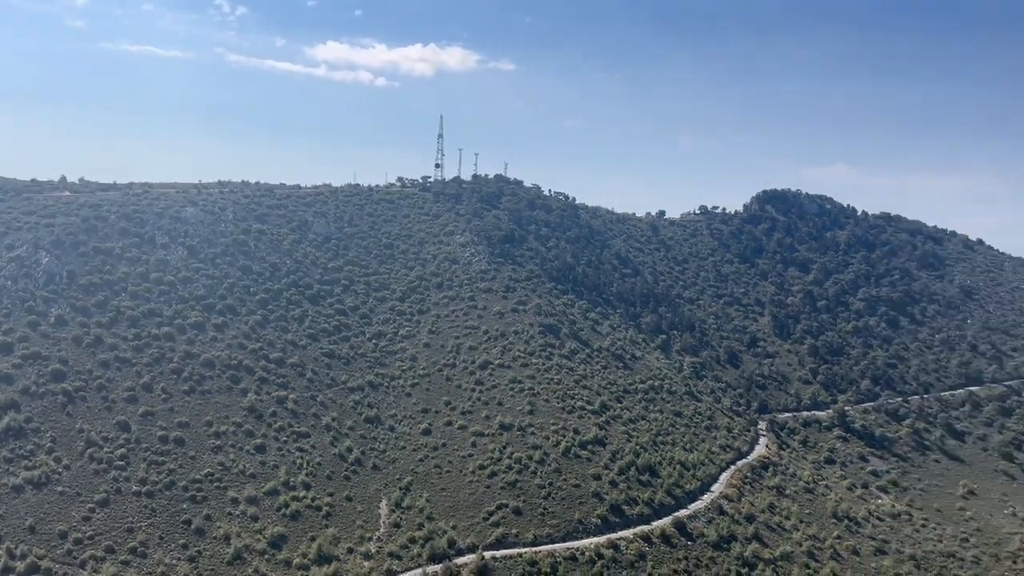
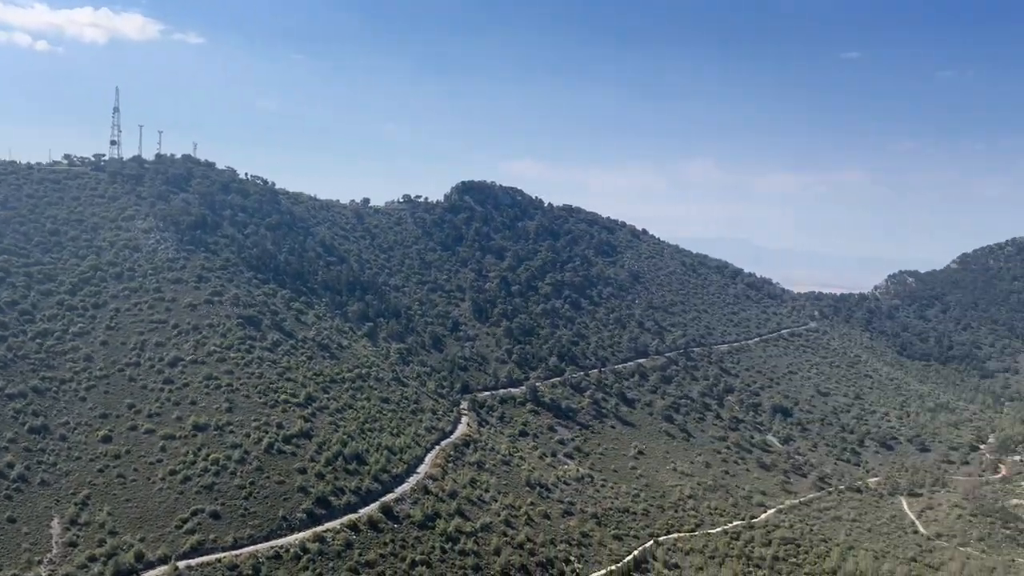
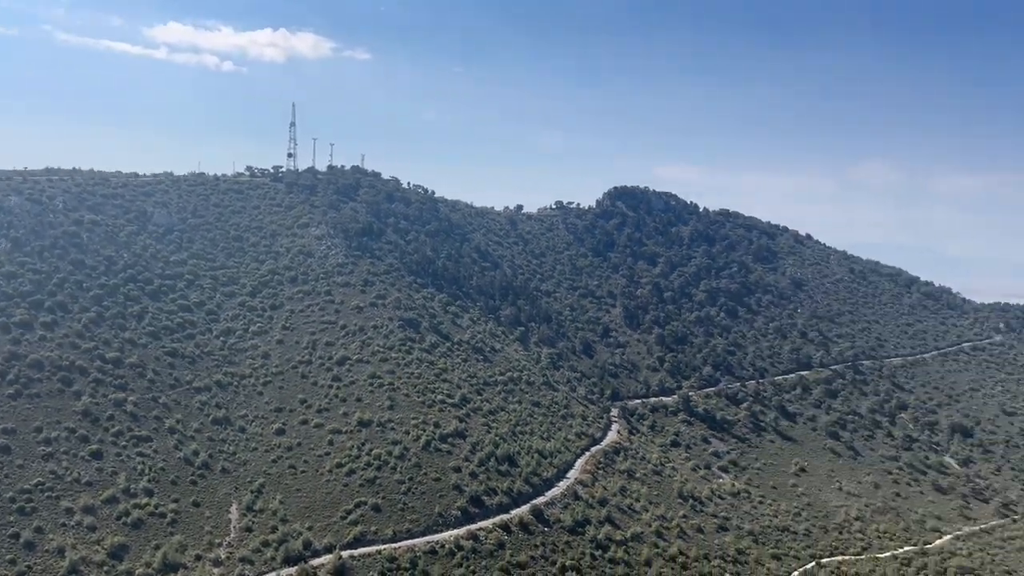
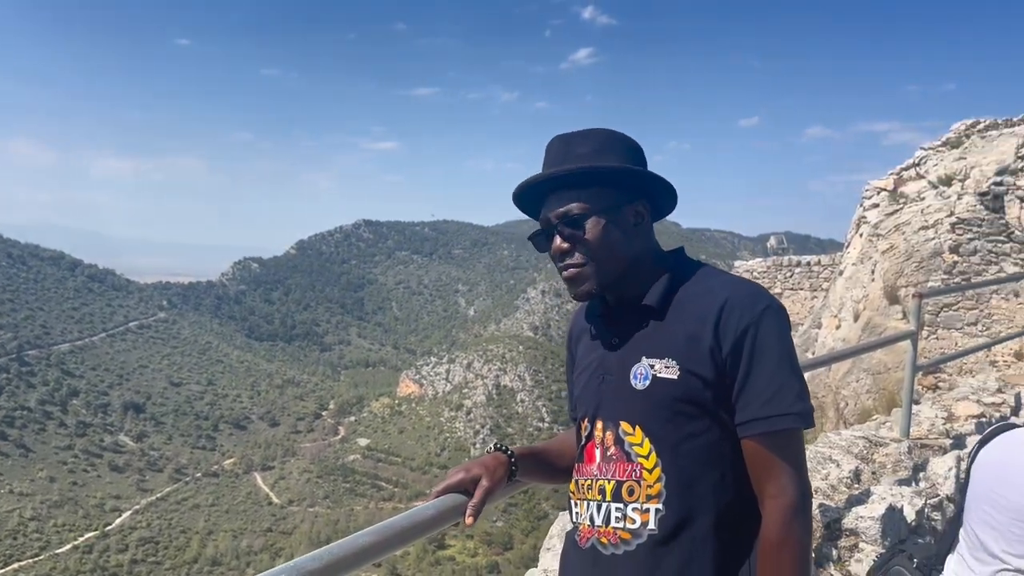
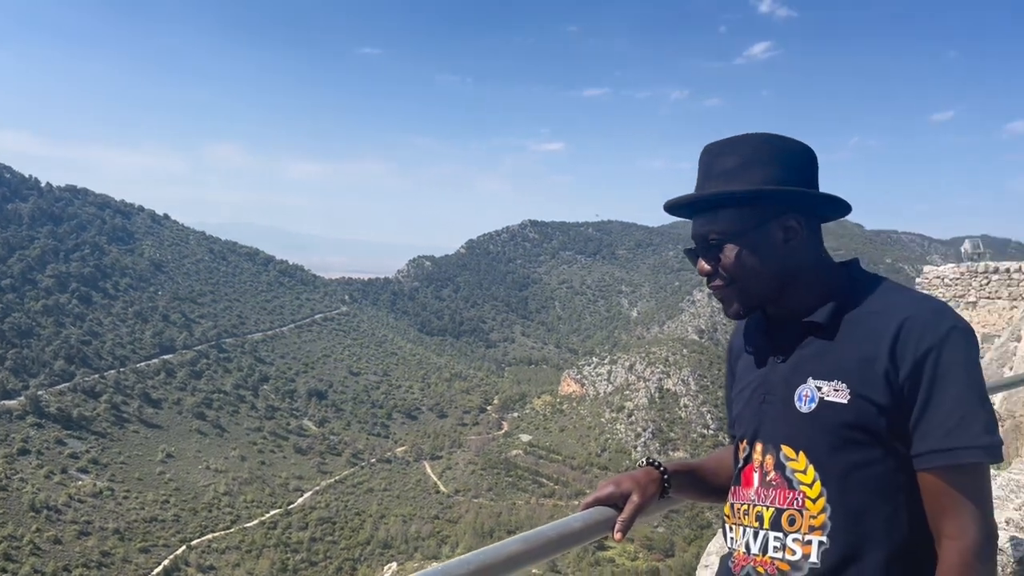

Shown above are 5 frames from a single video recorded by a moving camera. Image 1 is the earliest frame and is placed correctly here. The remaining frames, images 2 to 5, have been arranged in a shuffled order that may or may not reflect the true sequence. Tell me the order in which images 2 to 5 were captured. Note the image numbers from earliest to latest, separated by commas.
3, 2, 5, 4
